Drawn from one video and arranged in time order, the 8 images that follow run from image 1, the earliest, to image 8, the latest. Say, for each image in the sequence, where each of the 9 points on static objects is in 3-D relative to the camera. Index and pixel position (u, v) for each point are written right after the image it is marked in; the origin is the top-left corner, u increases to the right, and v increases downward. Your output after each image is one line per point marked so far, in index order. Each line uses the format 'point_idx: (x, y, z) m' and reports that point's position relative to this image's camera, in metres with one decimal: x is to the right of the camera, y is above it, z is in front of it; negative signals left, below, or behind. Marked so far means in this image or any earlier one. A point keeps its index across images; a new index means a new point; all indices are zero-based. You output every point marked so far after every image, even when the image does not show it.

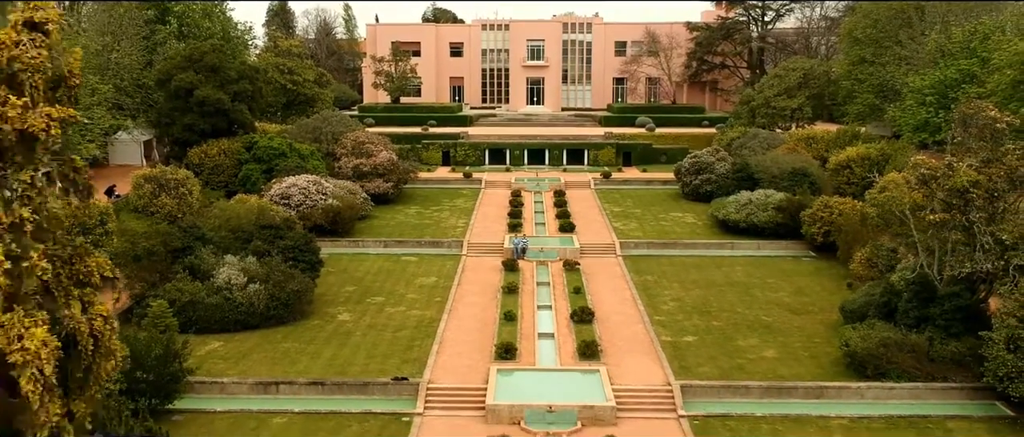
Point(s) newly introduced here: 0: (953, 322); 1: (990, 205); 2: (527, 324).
0: (+6.2, -1.5, +15.6) m
1: (+6.7, +0.2, +15.6) m
2: (+0.3, -1.7, +18.4) m
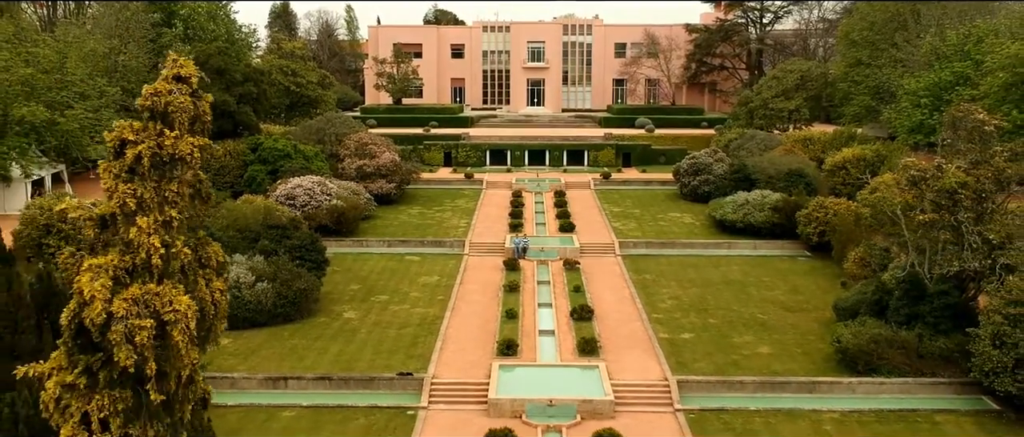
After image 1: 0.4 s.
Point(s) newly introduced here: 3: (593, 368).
0: (+6.2, -1.5, +16.1) m
1: (+6.7, +0.2, +16.1) m
2: (+0.3, -1.7, +18.9) m
3: (+1.2, -2.2, +16.2) m
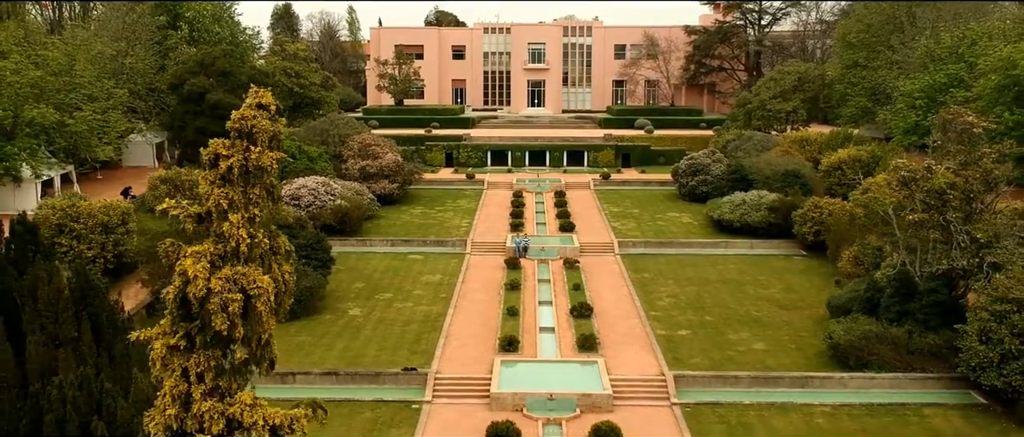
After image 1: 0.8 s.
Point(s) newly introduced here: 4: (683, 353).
0: (+6.2, -1.5, +16.6) m
1: (+6.8, +0.2, +16.5) m
2: (+0.3, -1.7, +19.3) m
3: (+1.2, -2.2, +16.7) m
4: (+2.6, -2.1, +17.2) m
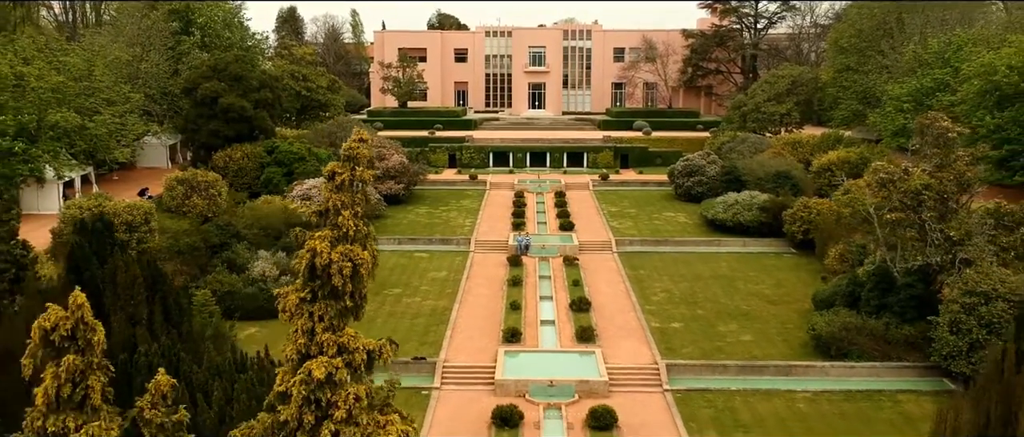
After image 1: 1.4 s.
0: (+6.3, -1.4, +17.7) m
1: (+6.8, +0.2, +17.6) m
2: (+0.3, -1.7, +20.5) m
3: (+1.2, -2.2, +17.8) m
4: (+2.7, -2.1, +18.3) m
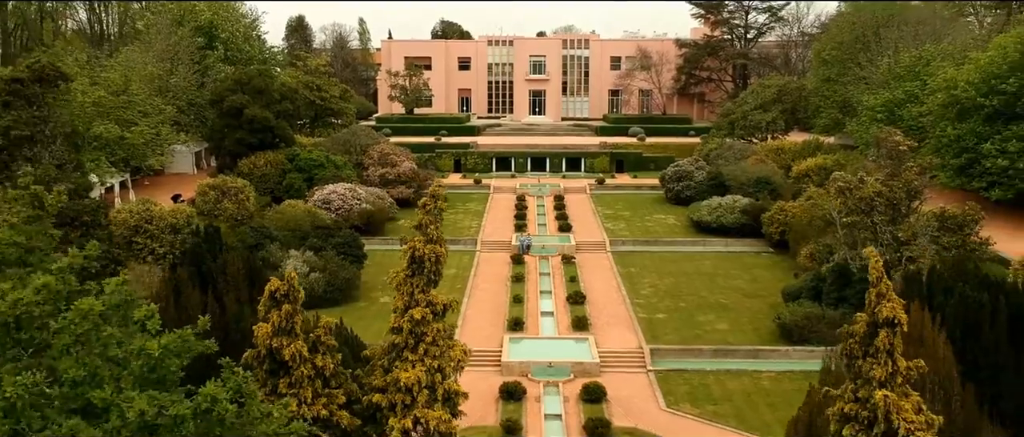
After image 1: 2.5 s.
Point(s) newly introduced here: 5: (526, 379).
0: (+6.4, -1.5, +20.2) m
1: (+6.9, +0.2, +20.2) m
2: (+0.4, -1.8, +23.0) m
3: (+1.3, -2.2, +20.3) m
4: (+2.7, -2.1, +20.8) m
5: (+0.2, -2.7, +18.4) m
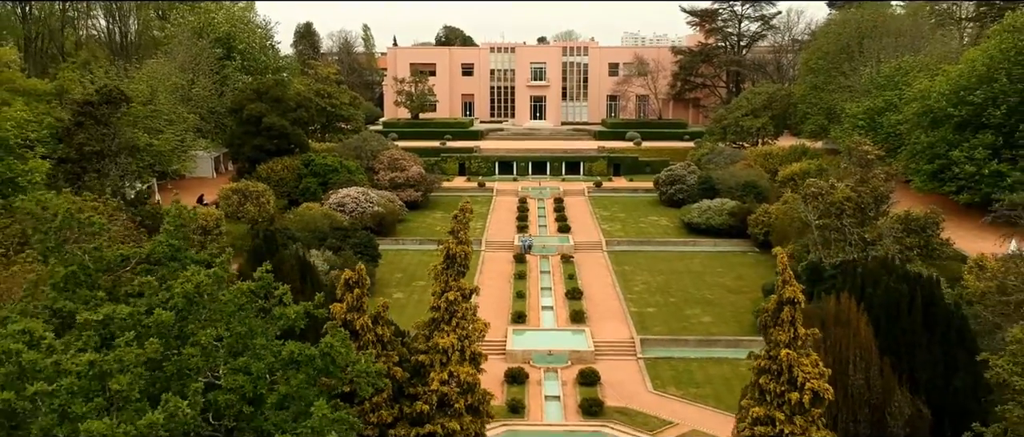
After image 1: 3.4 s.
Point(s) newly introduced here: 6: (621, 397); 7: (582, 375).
0: (+6.4, -1.5, +22.3) m
1: (+6.9, +0.1, +22.2) m
2: (+0.5, -1.8, +25.1) m
3: (+1.4, -2.3, +22.4) m
4: (+2.8, -2.2, +22.9) m
5: (+0.3, -2.7, +20.5) m
6: (+1.8, -3.0, +18.7) m
7: (+1.2, -2.7, +19.4) m
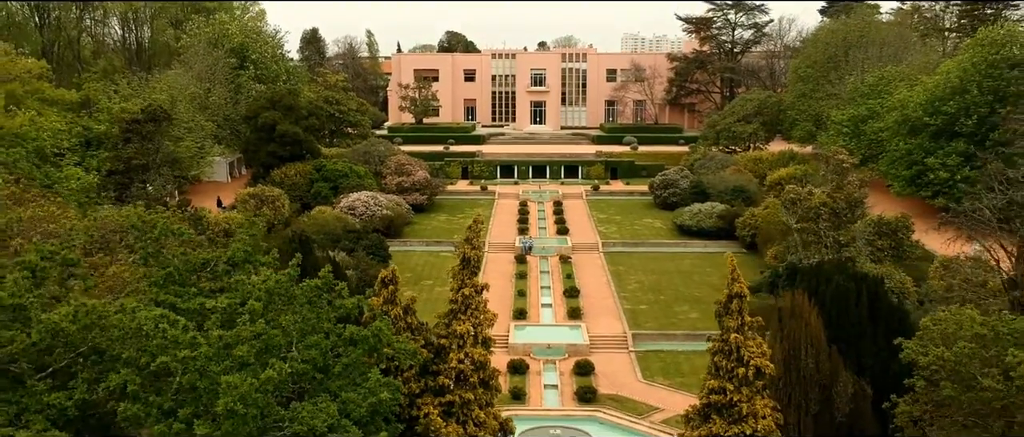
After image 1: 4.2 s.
0: (+6.5, -1.6, +24.1) m
1: (+7.0, 0.0, +24.1) m
2: (+0.5, -1.9, +26.9) m
3: (+1.4, -2.4, +24.2) m
4: (+2.8, -2.2, +24.7) m
5: (+0.3, -2.8, +22.3) m
6: (+1.9, -3.1, +20.6) m
7: (+1.3, -2.8, +21.2) m
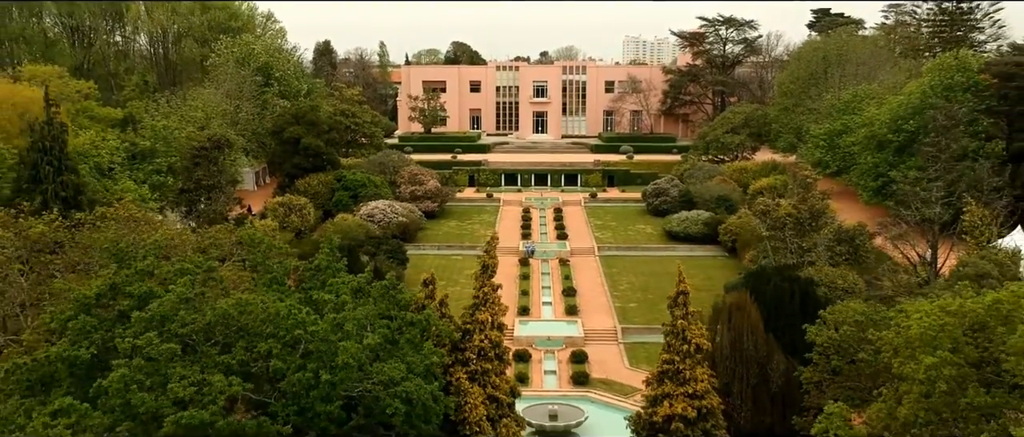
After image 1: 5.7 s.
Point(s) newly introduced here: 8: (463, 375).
0: (+6.6, -1.8, +27.6) m
1: (+7.1, -0.2, +27.5) m
2: (+0.6, -2.1, +30.4) m
3: (+1.5, -2.6, +27.7) m
4: (+3.0, -2.5, +28.2) m
5: (+0.4, -3.0, +25.8) m
6: (+2.0, -3.3, +24.0) m
7: (+1.4, -3.0, +24.7) m
8: (-0.8, -2.4, +16.6) m
